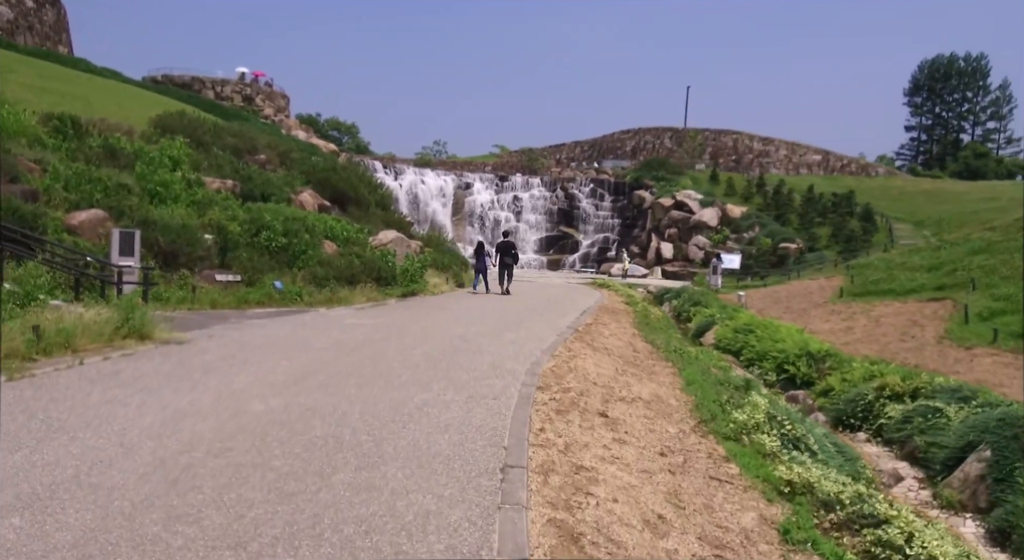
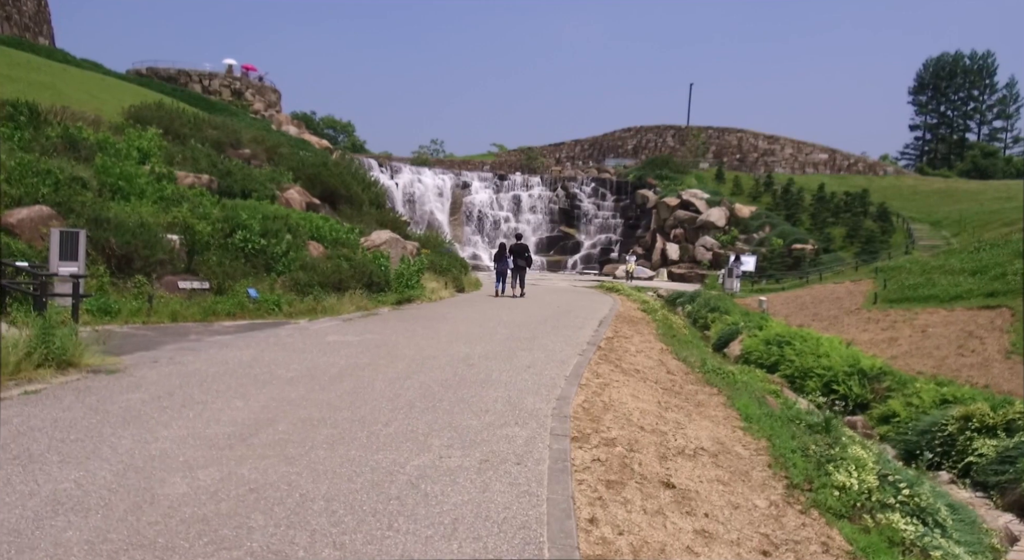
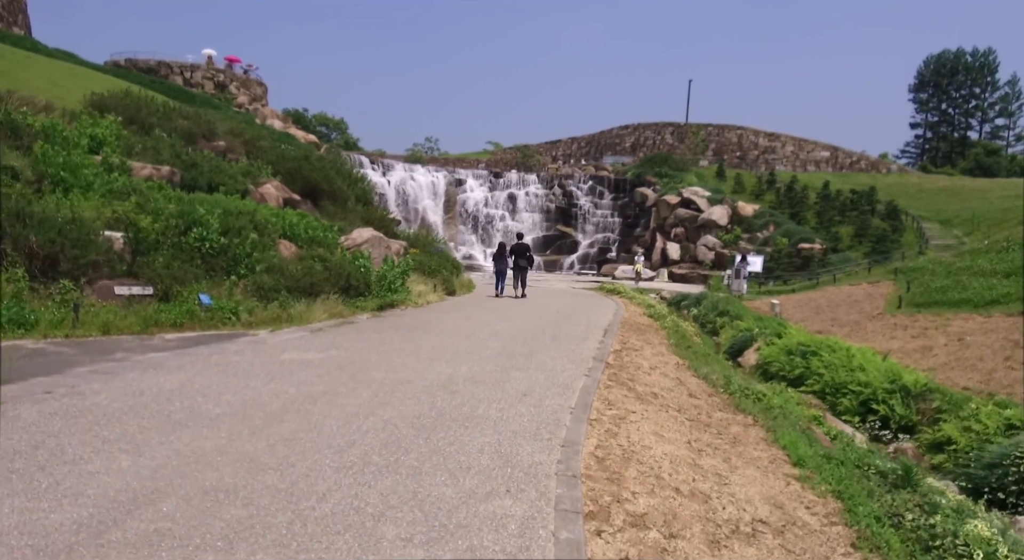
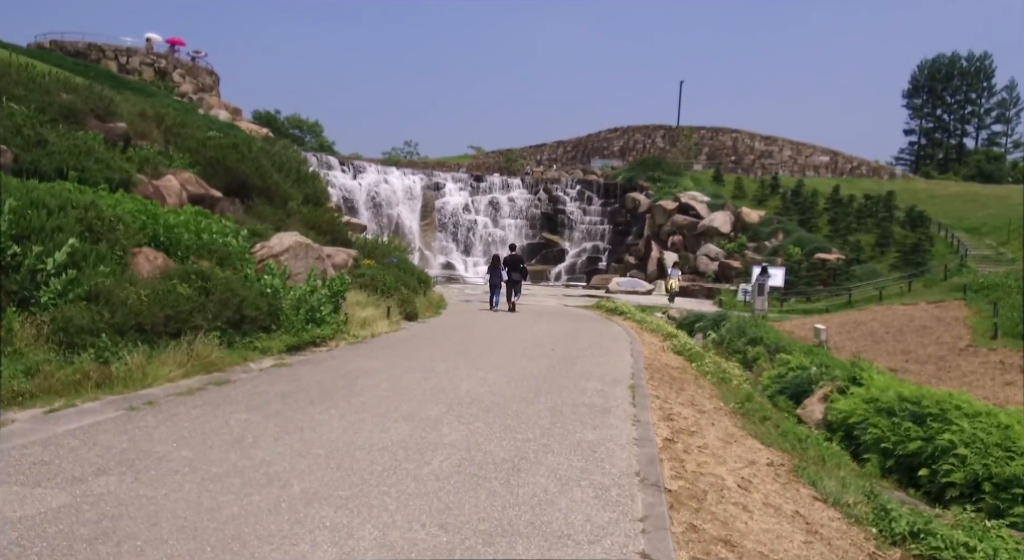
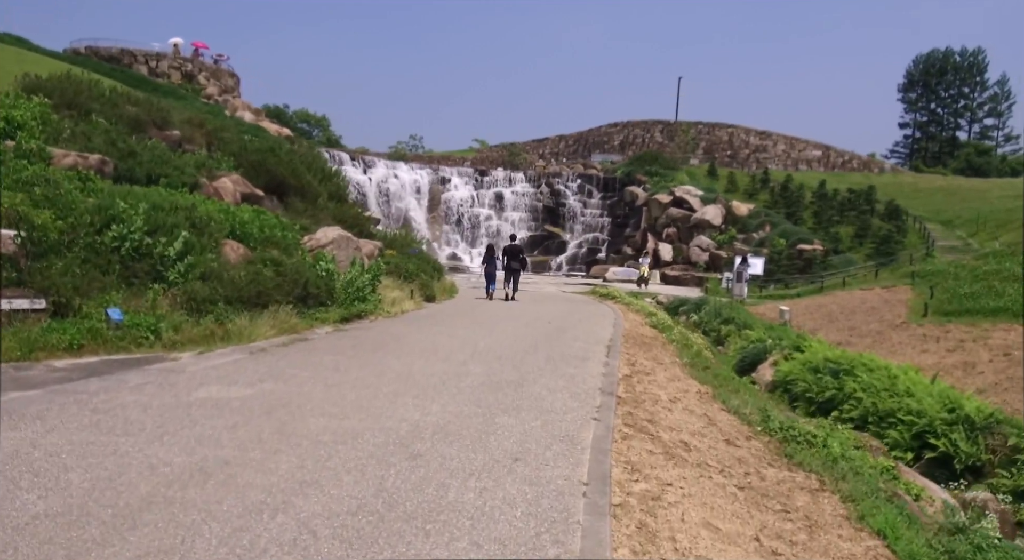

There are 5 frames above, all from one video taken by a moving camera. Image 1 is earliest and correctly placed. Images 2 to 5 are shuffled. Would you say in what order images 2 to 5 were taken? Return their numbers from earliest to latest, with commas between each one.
2, 3, 5, 4
